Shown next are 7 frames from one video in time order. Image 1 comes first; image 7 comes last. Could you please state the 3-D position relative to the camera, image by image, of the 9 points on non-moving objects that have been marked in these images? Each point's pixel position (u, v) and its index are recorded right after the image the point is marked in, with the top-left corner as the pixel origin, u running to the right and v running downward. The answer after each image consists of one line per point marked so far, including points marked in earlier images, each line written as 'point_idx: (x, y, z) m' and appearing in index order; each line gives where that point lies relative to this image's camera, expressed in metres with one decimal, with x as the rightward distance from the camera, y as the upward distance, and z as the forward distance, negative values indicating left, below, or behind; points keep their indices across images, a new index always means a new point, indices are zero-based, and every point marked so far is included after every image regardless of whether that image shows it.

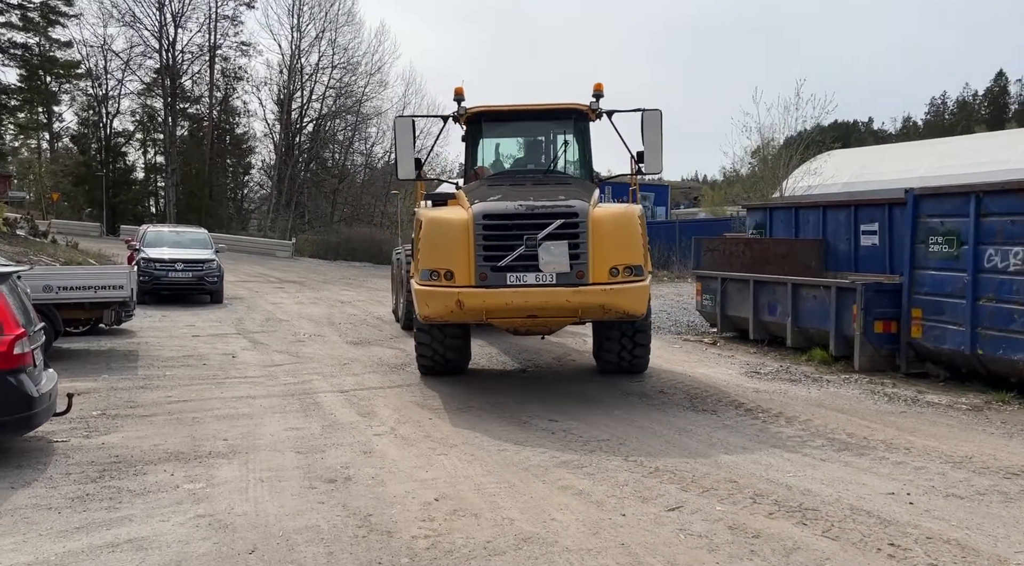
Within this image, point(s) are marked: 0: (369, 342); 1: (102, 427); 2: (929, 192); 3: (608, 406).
0: (-2.0, -0.8, +12.6) m
1: (-3.1, -1.1, +7.0) m
2: (+4.5, +1.0, +9.8) m
3: (+0.9, -1.1, +8.4) m
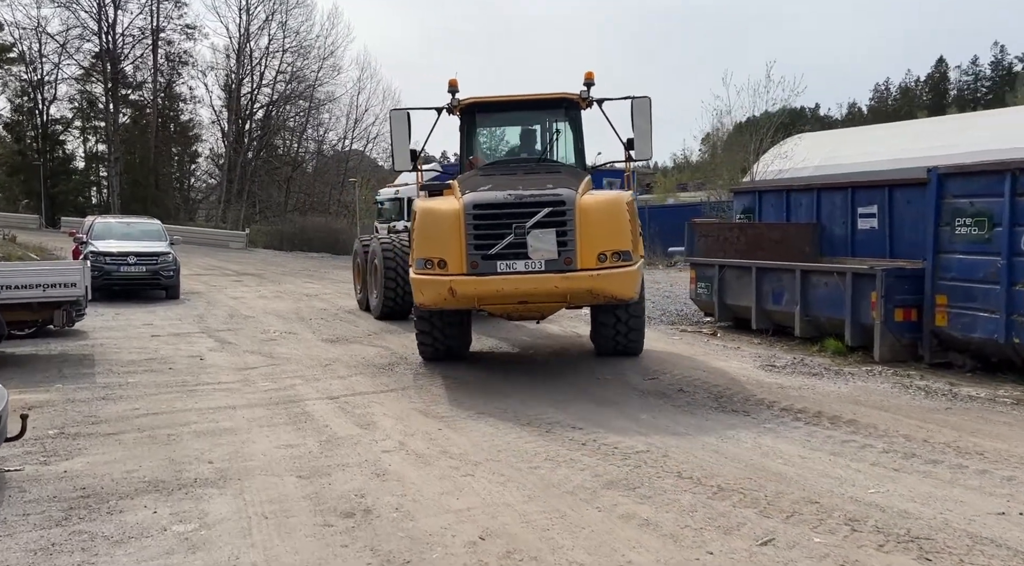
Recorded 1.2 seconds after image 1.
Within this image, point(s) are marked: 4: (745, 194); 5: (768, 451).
0: (-2.1, -0.7, +11.7) m
1: (-3.0, -1.1, +6.0) m
2: (+4.5, +1.1, +9.2) m
3: (+1.0, -1.0, +7.6) m
4: (+3.9, +1.5, +15.5) m
5: (+1.7, -1.1, +6.1) m
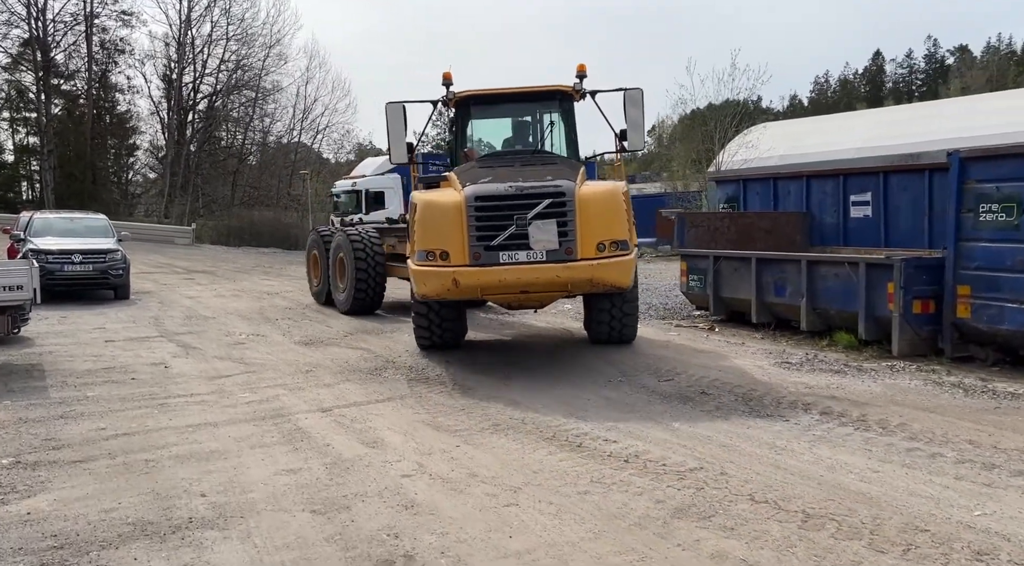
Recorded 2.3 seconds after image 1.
0: (-2.2, -0.7, +10.8) m
1: (-2.7, -1.1, +5.1) m
2: (+4.5, +1.2, +8.7) m
3: (+1.1, -1.0, +7.0) m
4: (+3.5, +1.7, +15.0) m
5: (+1.9, -1.1, +5.4) m
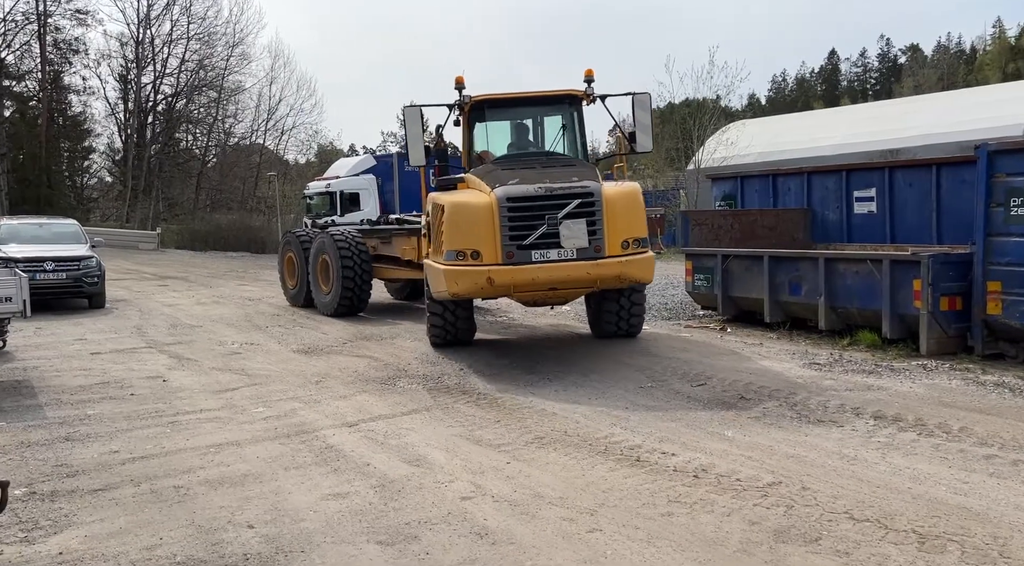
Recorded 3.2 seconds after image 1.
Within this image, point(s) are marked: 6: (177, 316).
0: (-2.1, -0.8, +10.3) m
1: (-2.4, -1.2, +4.6) m
2: (+4.6, +1.3, +8.6) m
3: (+1.4, -1.0, +6.6) m
4: (+3.4, +1.7, +14.7) m
5: (+2.3, -1.1, +5.1) m
6: (-5.1, -0.5, +13.9) m
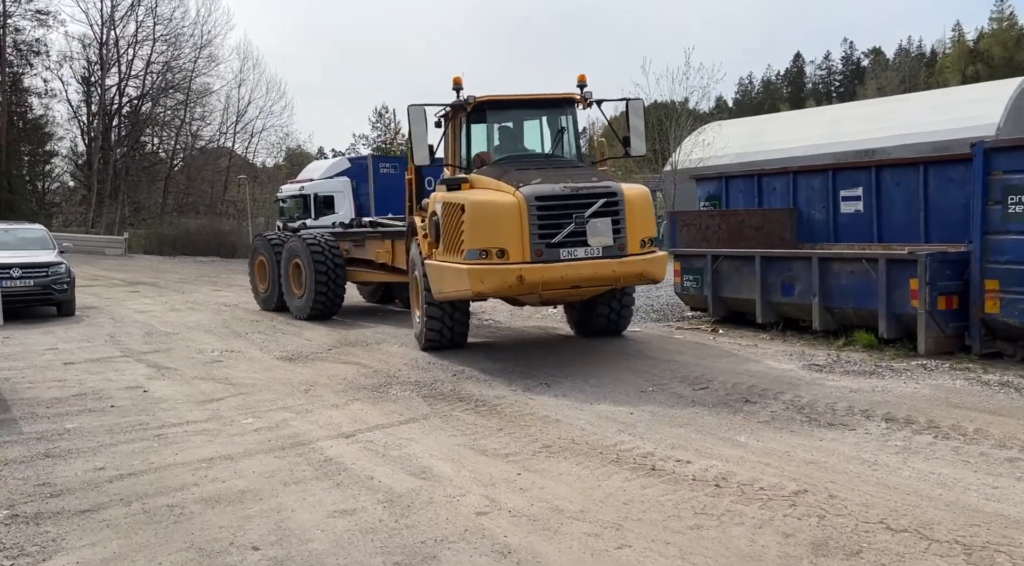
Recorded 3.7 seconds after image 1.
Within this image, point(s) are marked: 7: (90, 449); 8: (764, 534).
0: (-2.2, -0.8, +10.0) m
1: (-2.3, -1.2, +4.3) m
2: (+4.6, +1.3, +8.5) m
3: (+1.4, -1.0, +6.4) m
4: (+3.1, +1.7, +14.6) m
5: (+2.3, -1.1, +5.0) m
6: (-5.3, -0.6, +13.5) m
7: (-2.9, -1.1, +6.2) m
8: (+1.1, -1.1, +4.2) m
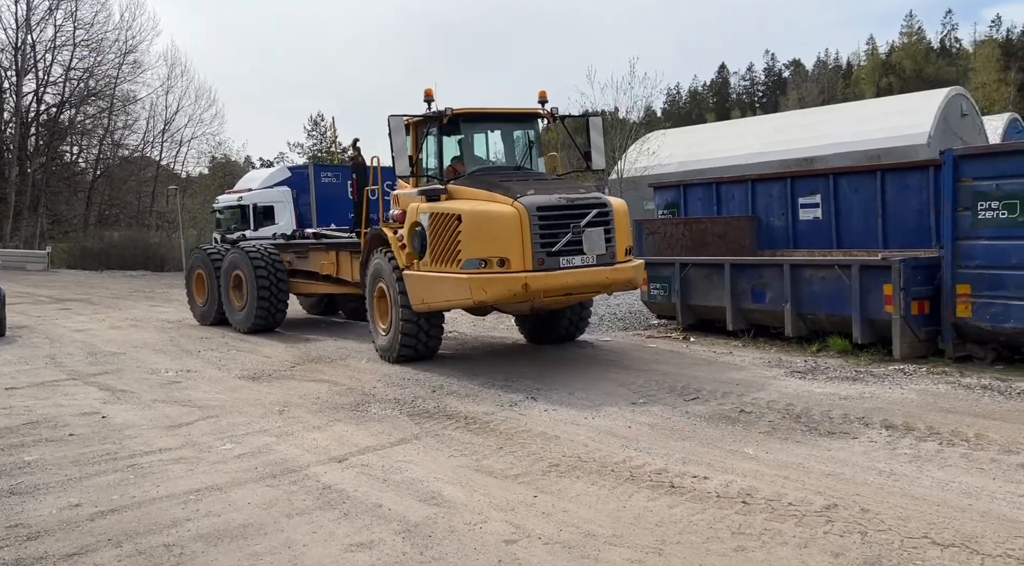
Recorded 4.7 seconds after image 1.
0: (-2.5, -1.0, +9.6) m
1: (-2.1, -1.3, +3.9) m
2: (+4.4, +1.2, +8.6) m
3: (+1.4, -1.1, +6.3) m
4: (+2.4, +1.5, +14.6) m
5: (+2.5, -1.1, +4.9) m
6: (-5.9, -0.8, +12.8) m
7: (-2.9, -1.3, +5.8) m
8: (+1.3, -1.2, +4.0) m
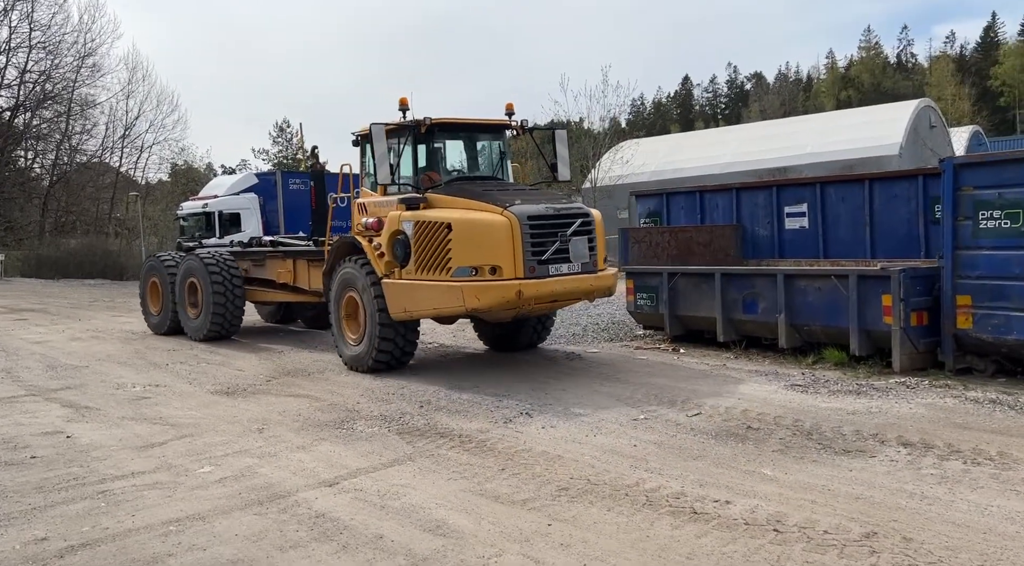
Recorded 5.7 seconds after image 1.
0: (-2.6, -1.1, +9.1) m
1: (-2.0, -1.4, +3.4) m
2: (+4.3, +1.1, +8.4) m
3: (+1.4, -1.1, +6.0) m
4: (+2.1, +1.4, +14.4) m
5: (+2.5, -1.2, +4.7) m
6: (-6.1, -1.0, +12.2) m
7: (-2.8, -1.3, +5.3) m
8: (+1.4, -1.2, +3.7) m
